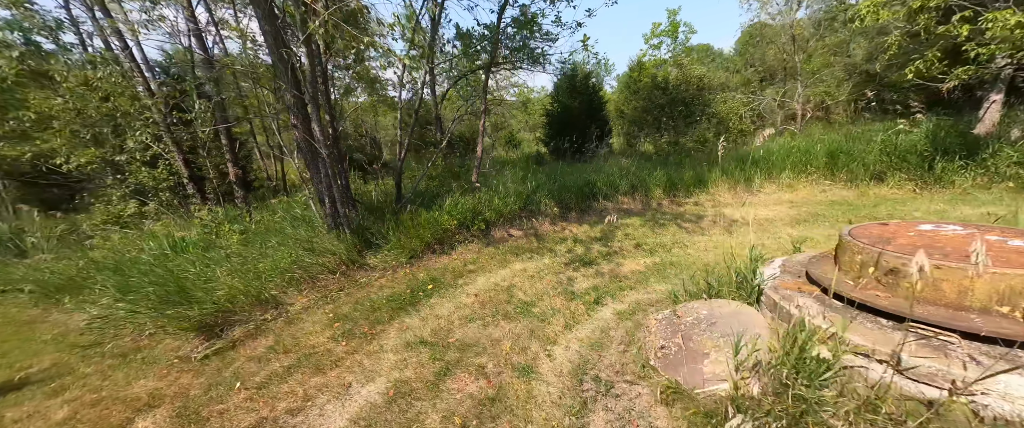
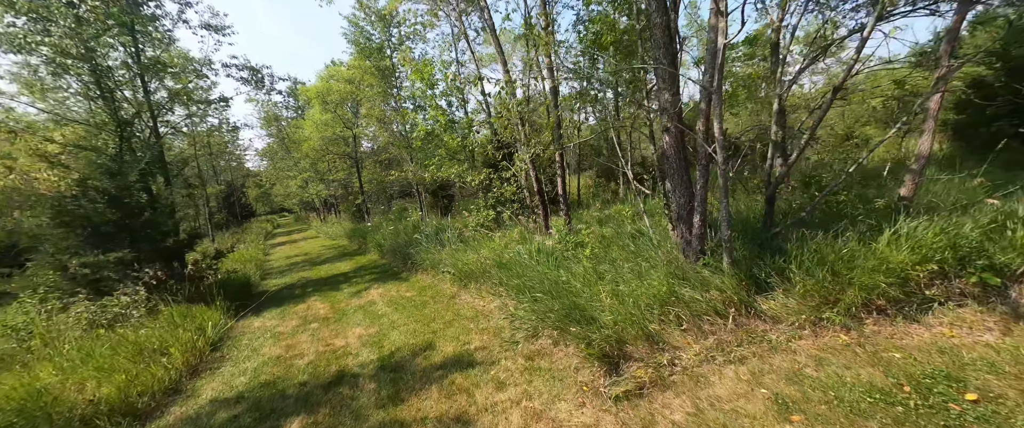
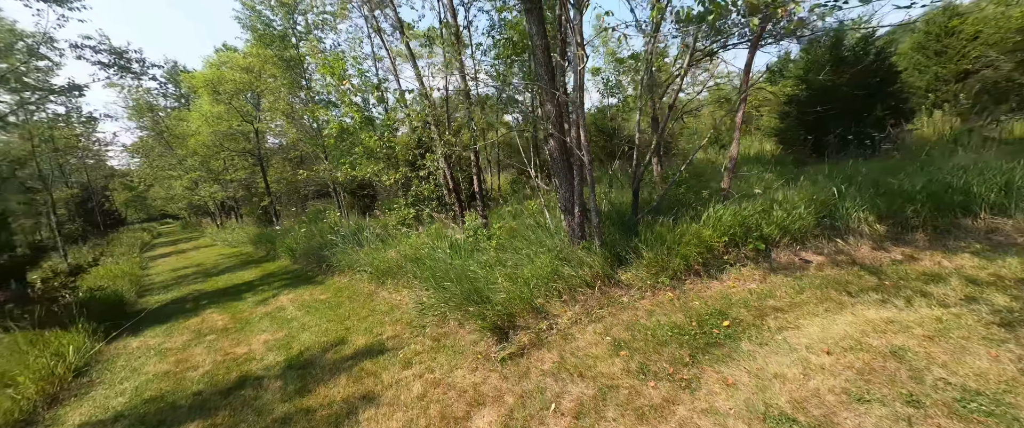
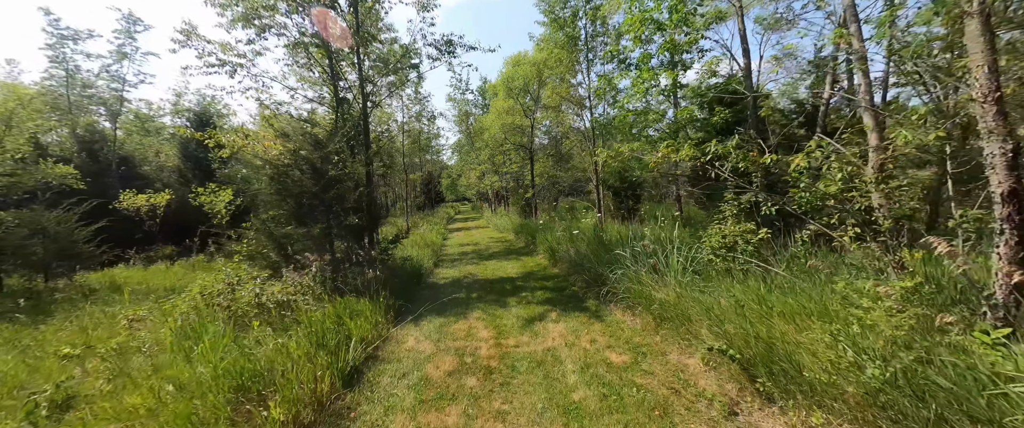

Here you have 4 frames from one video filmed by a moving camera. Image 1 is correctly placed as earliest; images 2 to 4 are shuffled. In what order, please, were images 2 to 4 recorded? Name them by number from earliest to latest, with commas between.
3, 2, 4
